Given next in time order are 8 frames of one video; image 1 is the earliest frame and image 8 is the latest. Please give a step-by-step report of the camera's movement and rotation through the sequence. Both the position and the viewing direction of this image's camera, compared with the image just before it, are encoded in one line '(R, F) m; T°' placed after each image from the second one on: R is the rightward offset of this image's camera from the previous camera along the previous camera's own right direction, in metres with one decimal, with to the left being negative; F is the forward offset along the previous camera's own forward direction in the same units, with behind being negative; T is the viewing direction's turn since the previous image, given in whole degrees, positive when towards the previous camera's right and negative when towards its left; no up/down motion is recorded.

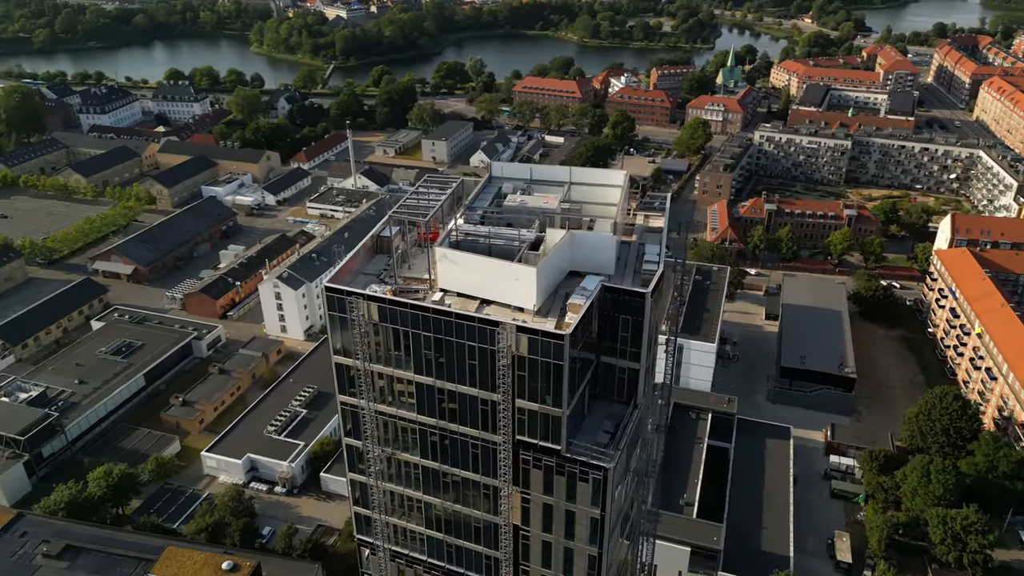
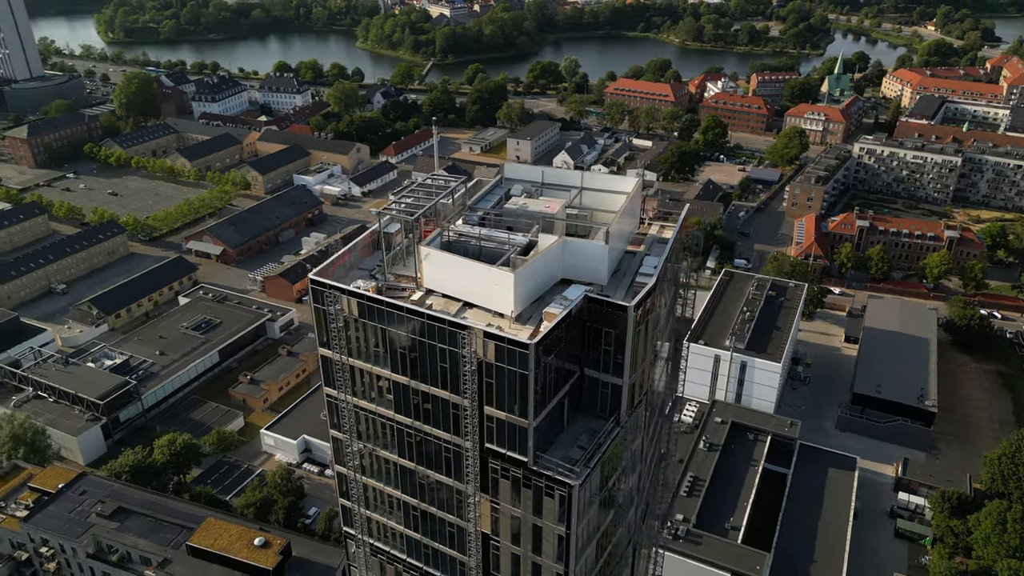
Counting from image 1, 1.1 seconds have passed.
(+1.8, +0.4) m; -7°
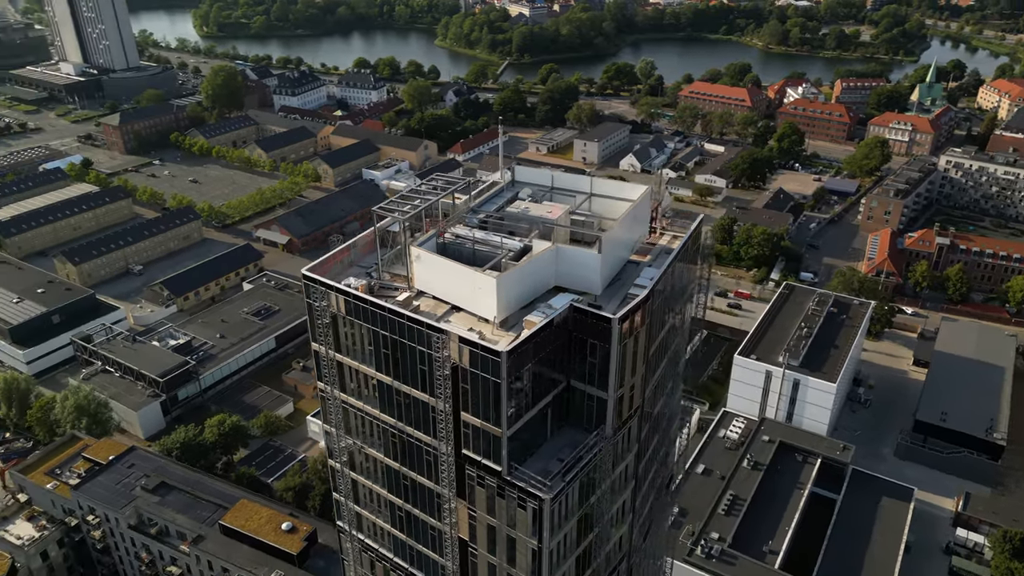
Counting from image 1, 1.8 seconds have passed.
(+1.4, +0.3) m; -6°
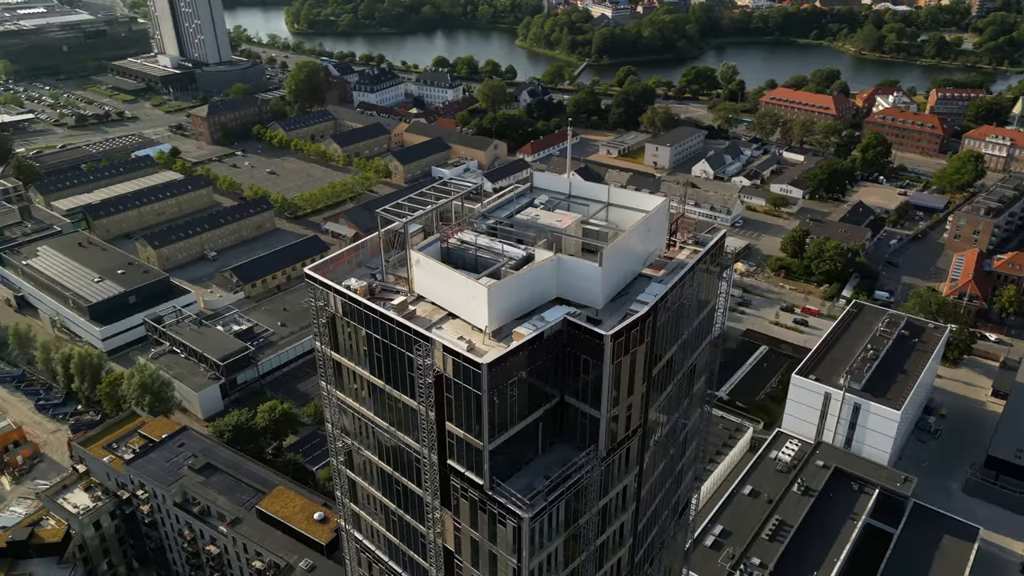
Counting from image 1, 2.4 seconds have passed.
(+1.2, +0.4) m; -6°
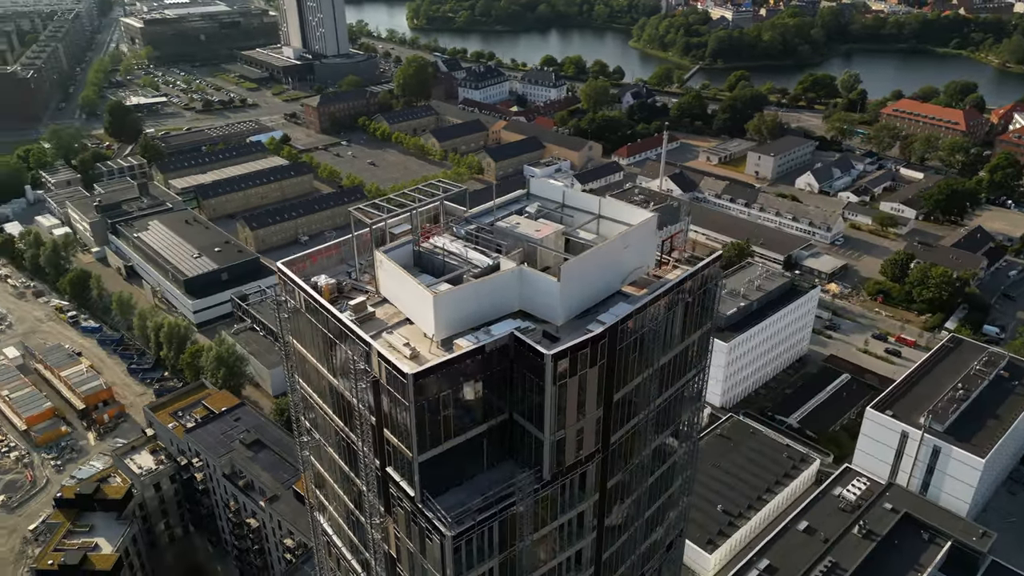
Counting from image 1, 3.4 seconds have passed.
(+2.3, +0.6) m; -8°
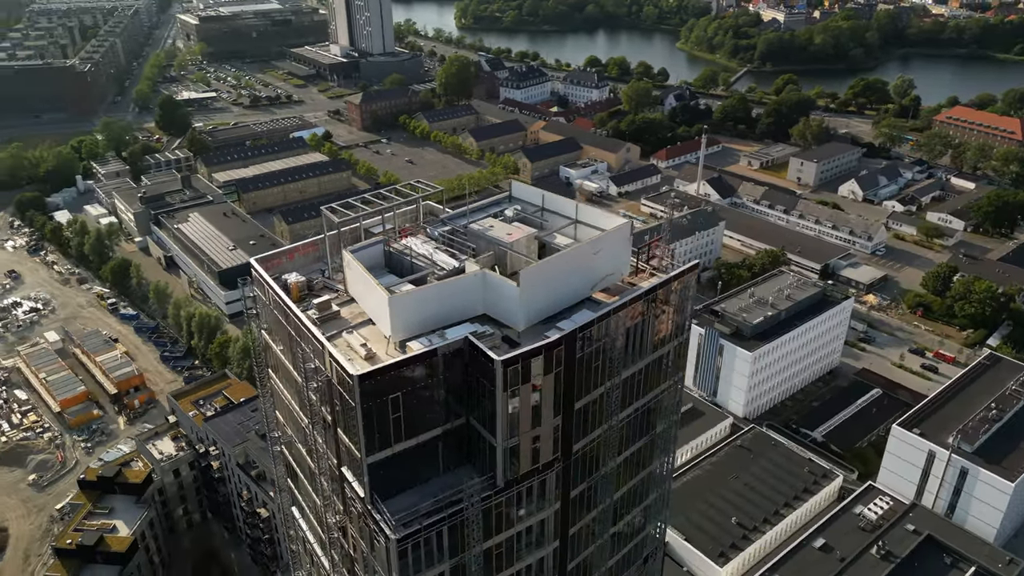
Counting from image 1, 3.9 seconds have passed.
(+1.3, +0.2) m; -3°
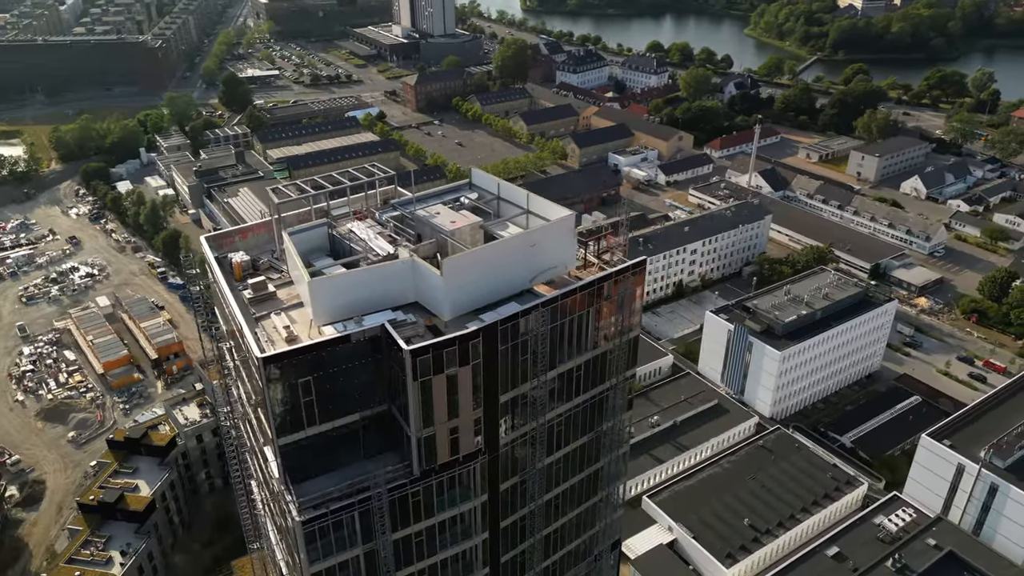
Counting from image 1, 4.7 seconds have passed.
(+2.1, +0.2) m; -5°
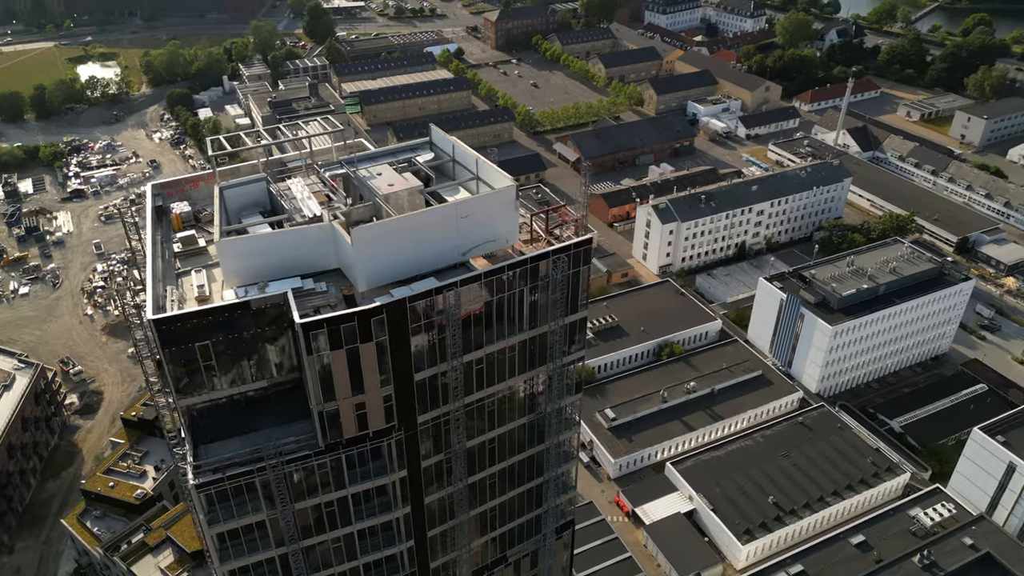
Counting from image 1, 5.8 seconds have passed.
(+2.4, +0.9) m; -6°
